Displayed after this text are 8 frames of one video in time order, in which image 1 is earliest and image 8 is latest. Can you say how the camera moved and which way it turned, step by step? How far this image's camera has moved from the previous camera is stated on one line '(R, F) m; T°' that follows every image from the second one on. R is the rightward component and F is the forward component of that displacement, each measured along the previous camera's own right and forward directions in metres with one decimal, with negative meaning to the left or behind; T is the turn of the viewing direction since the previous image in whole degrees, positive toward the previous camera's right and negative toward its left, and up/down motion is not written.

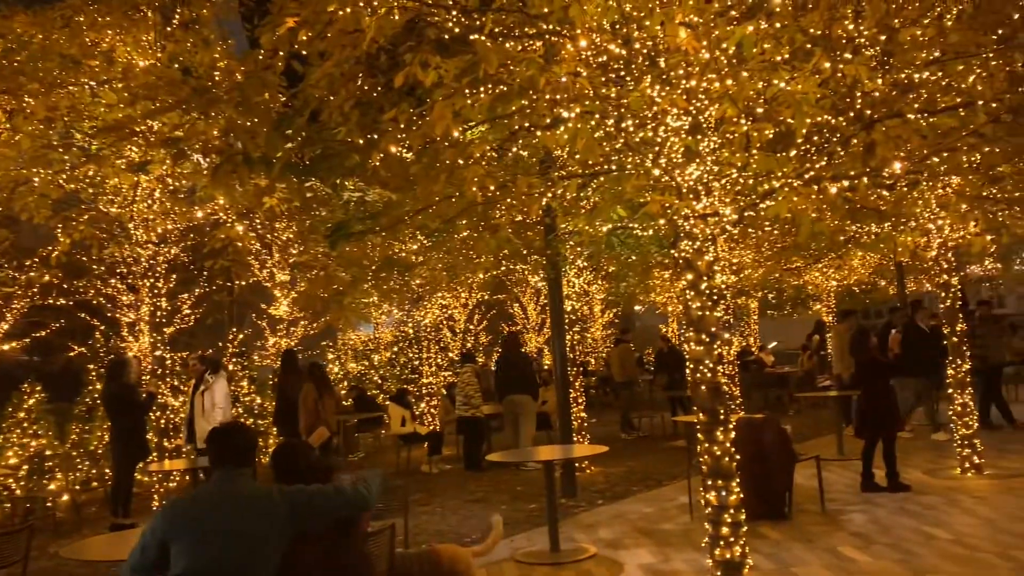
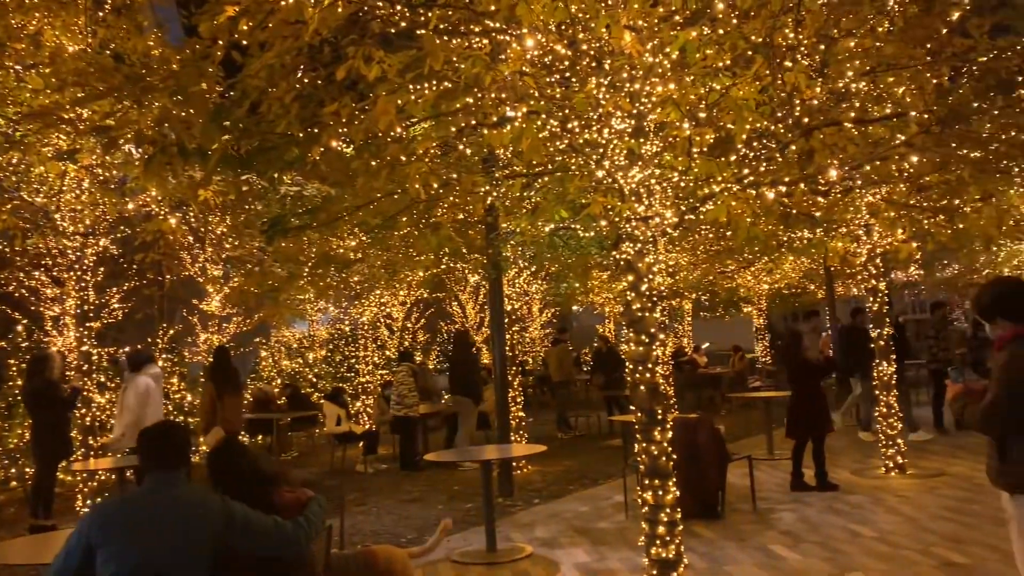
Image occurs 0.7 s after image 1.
(0.0, 0.0) m; +4°
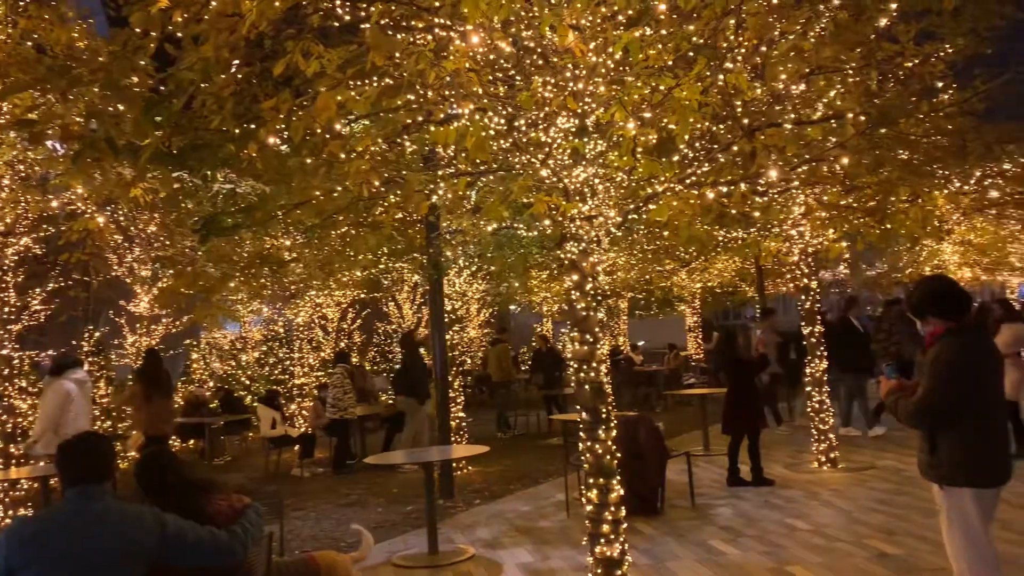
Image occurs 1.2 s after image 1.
(-0.1, 0.0) m; +4°
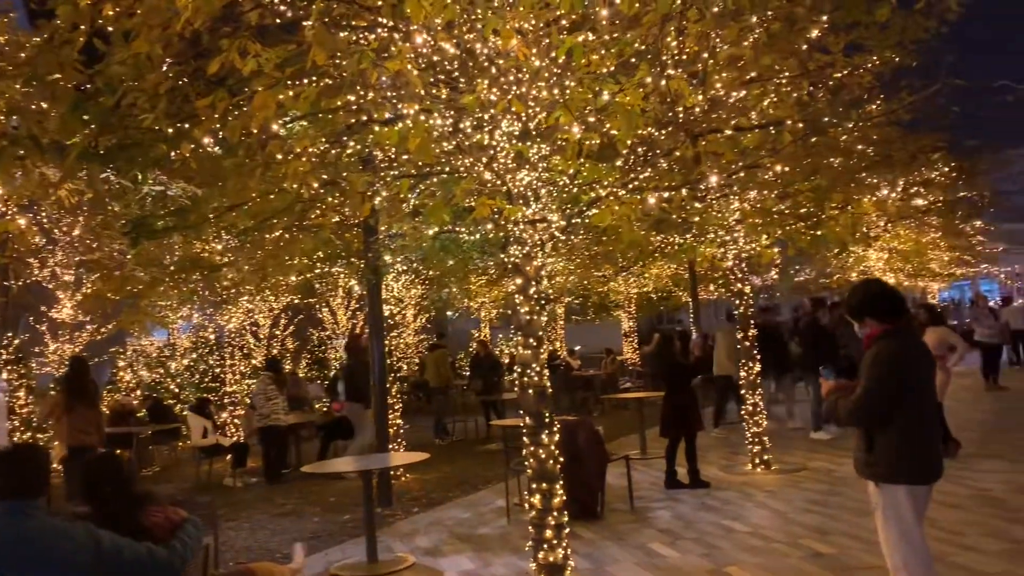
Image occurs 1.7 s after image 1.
(-0.1, 0.0) m; +4°
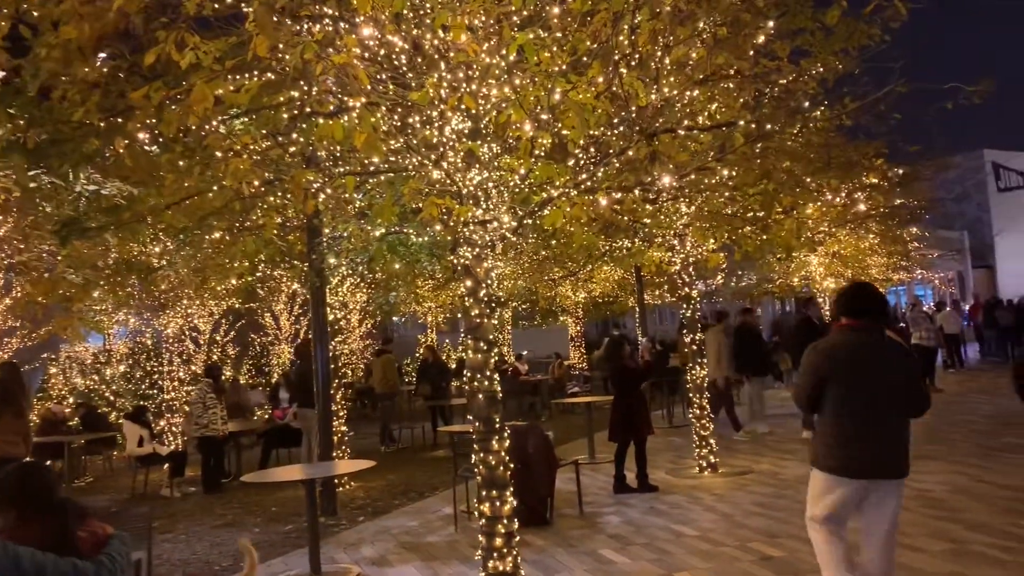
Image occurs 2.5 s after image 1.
(0.0, +0.1) m; +4°
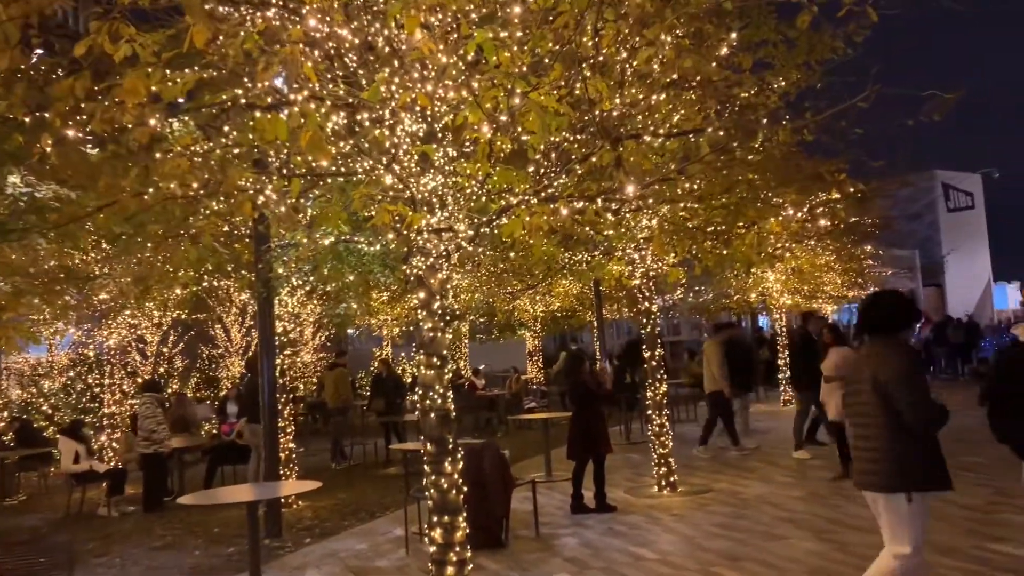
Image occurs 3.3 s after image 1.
(0.0, +0.3) m; +3°
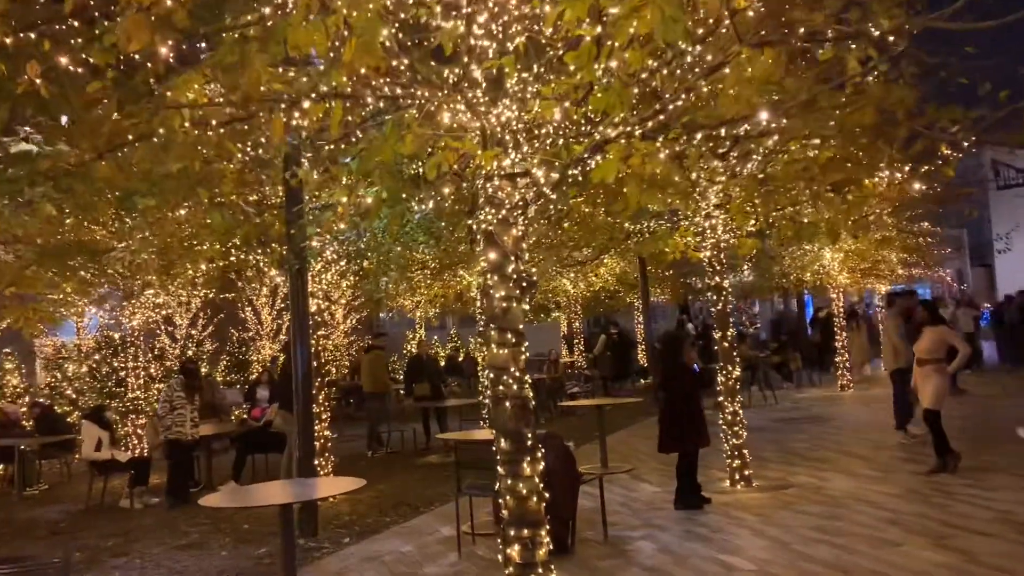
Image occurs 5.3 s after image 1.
(-0.3, +1.1) m; -2°
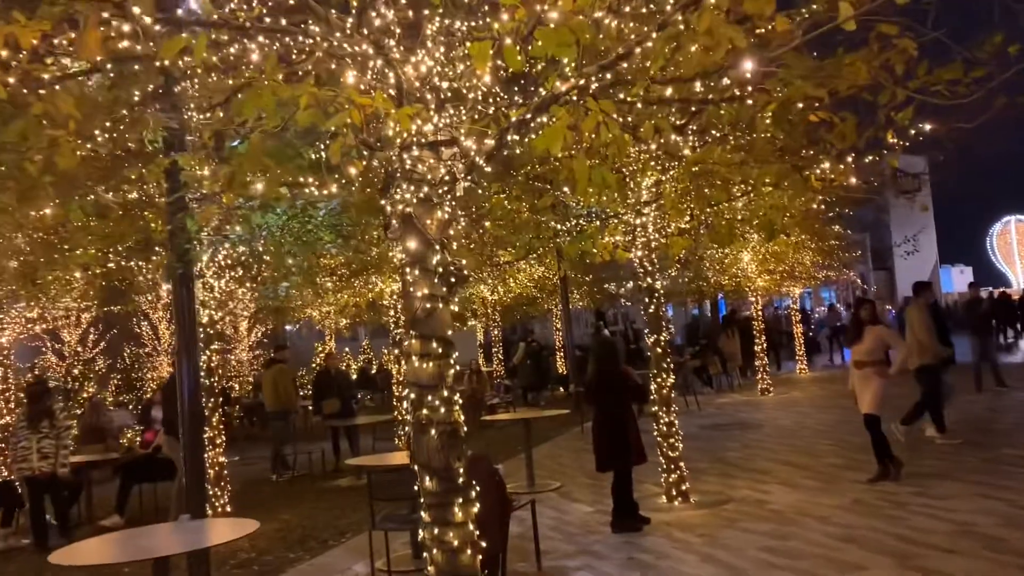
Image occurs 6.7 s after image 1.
(0.0, +0.9) m; +6°
